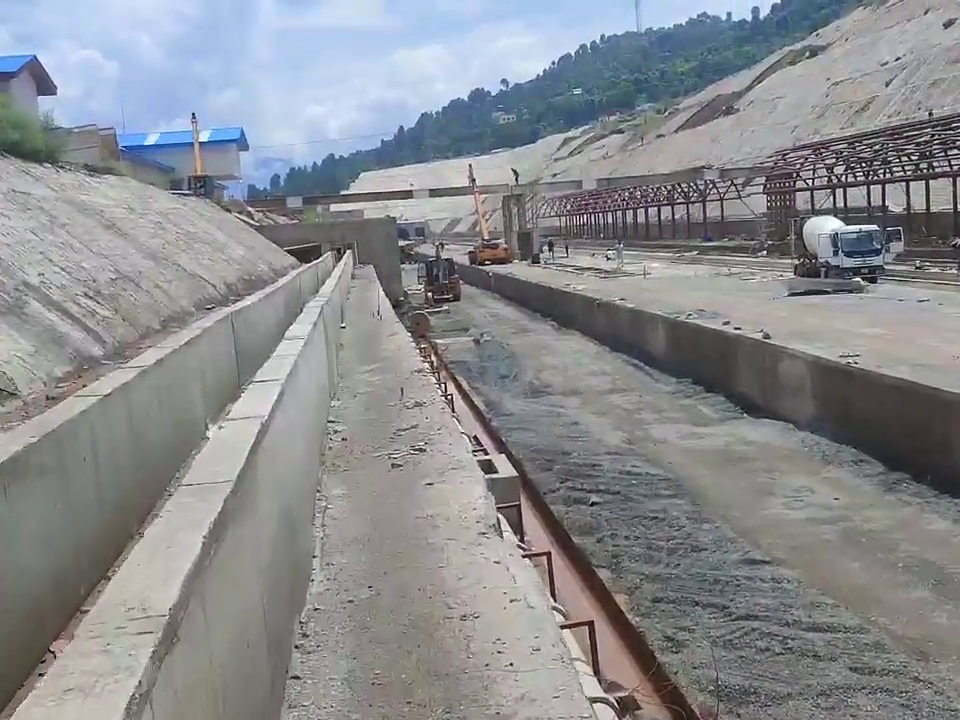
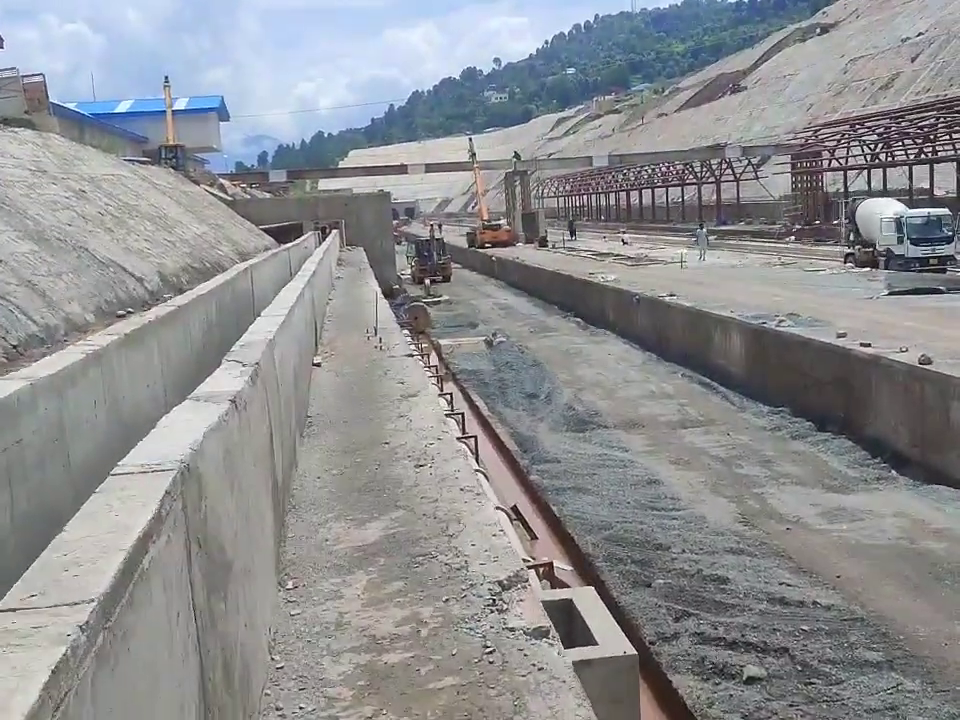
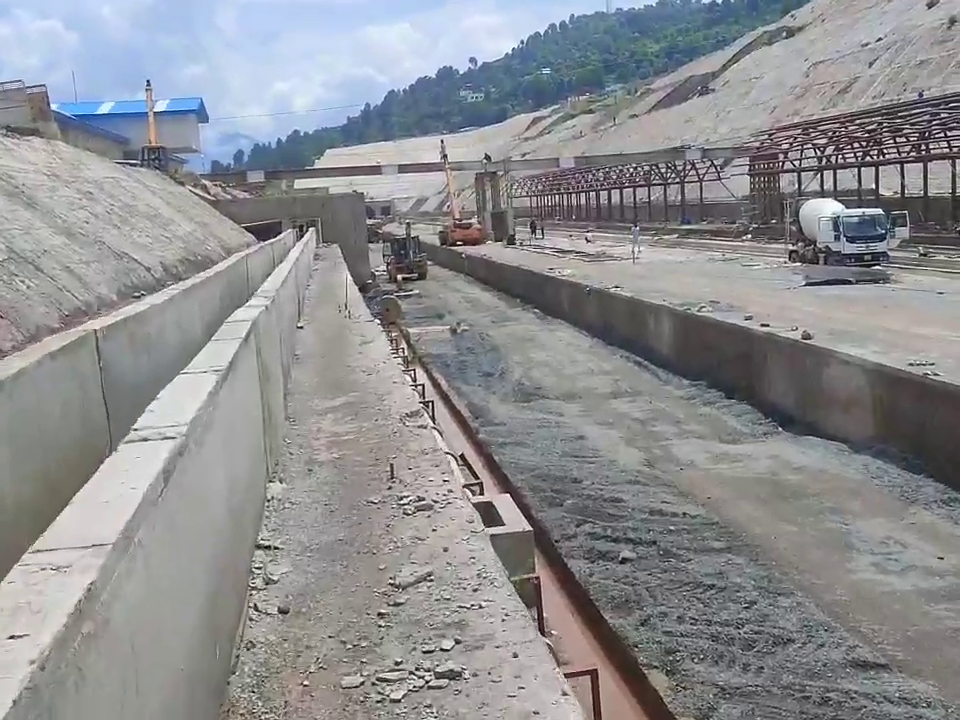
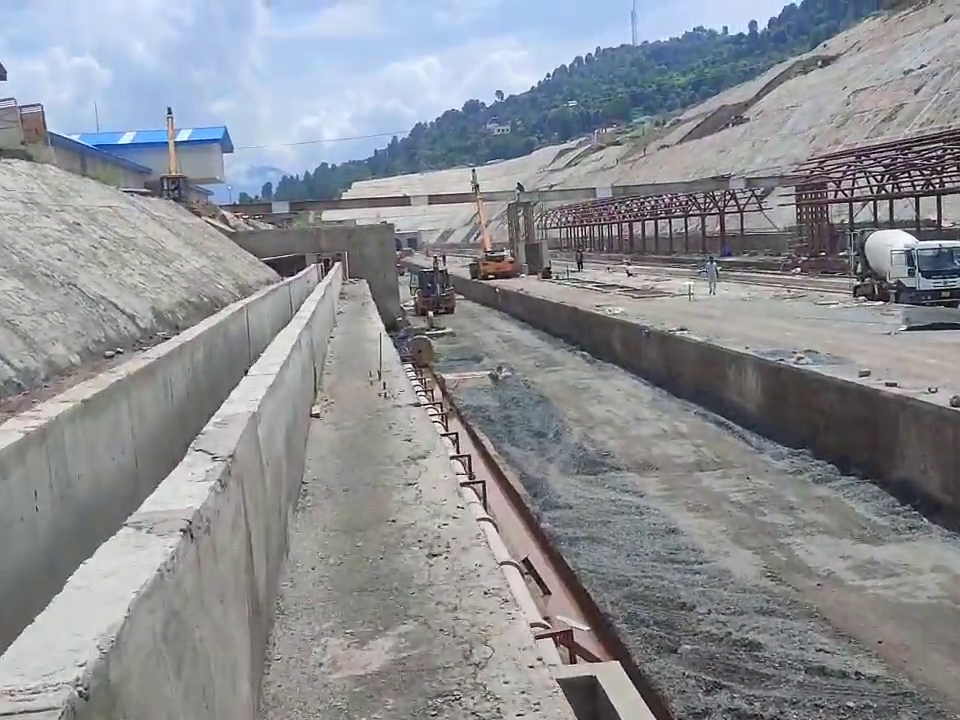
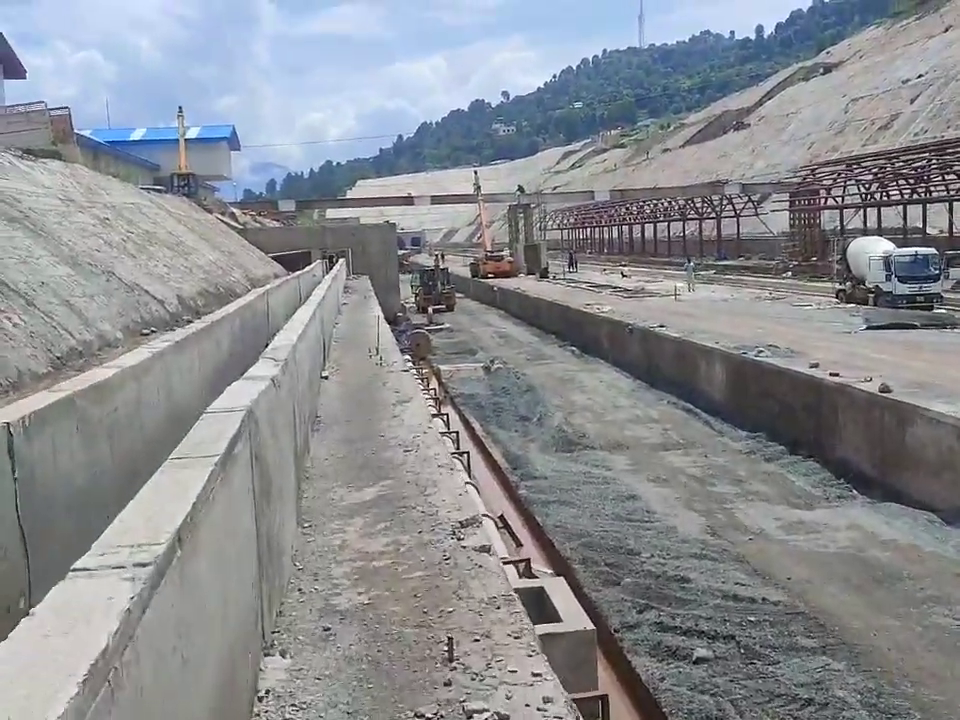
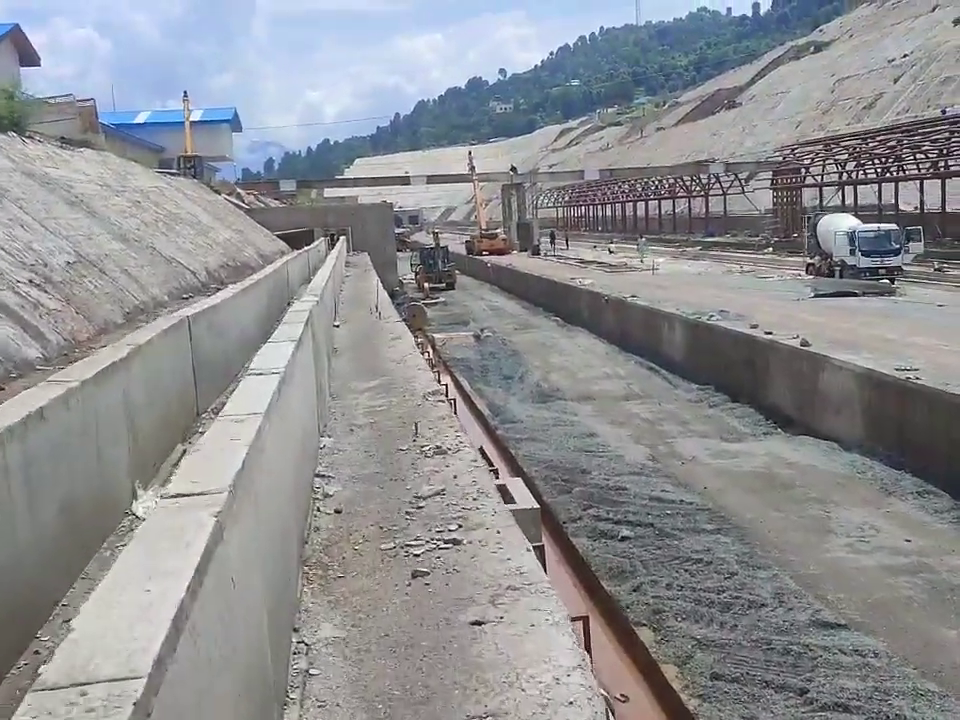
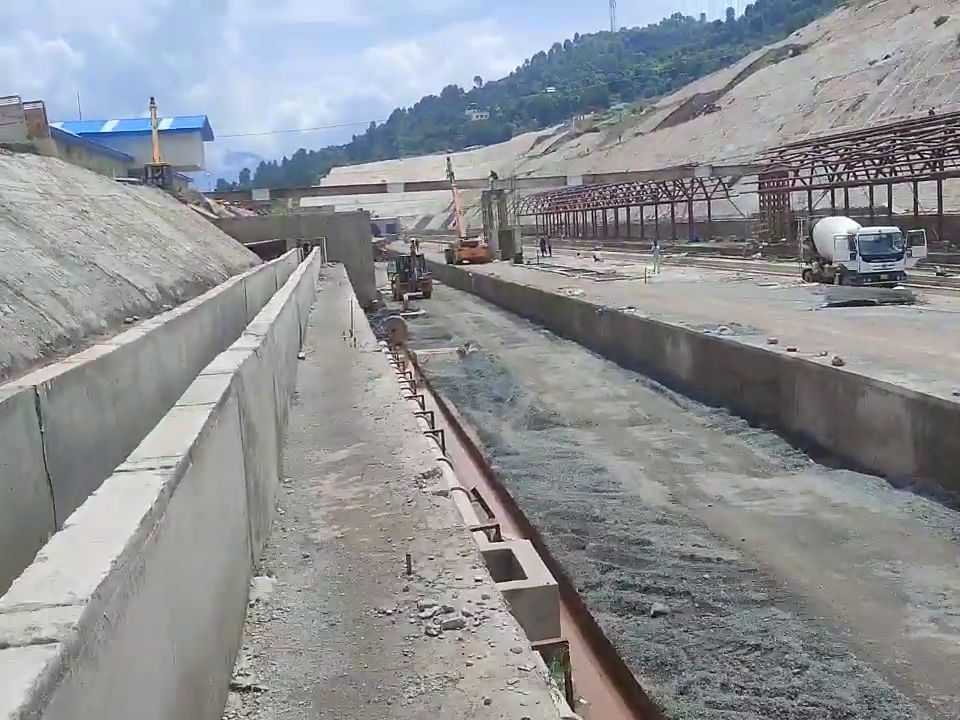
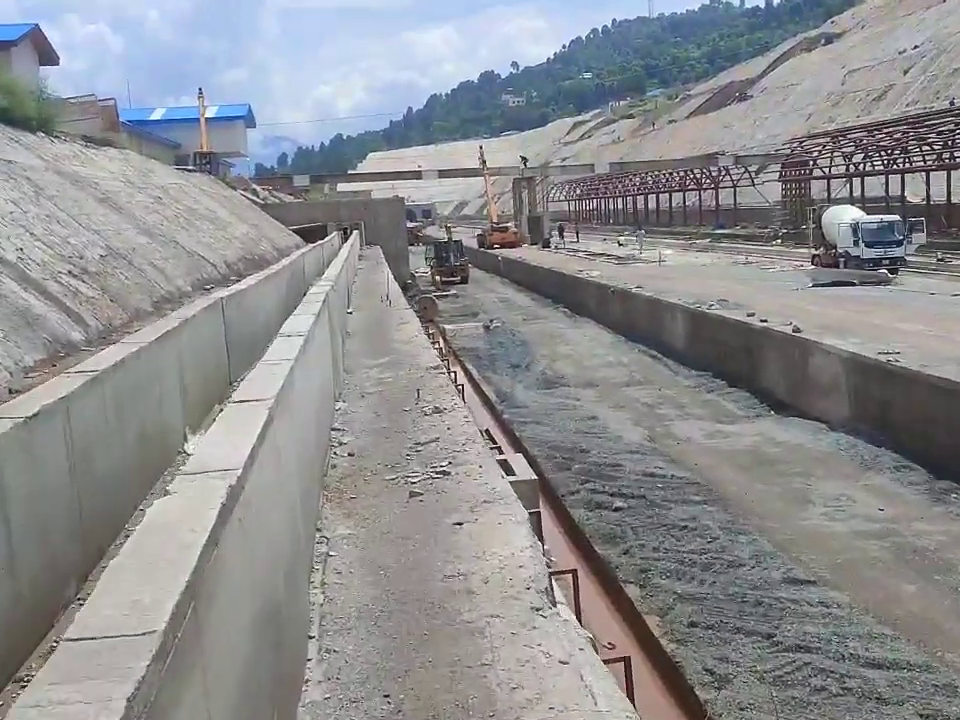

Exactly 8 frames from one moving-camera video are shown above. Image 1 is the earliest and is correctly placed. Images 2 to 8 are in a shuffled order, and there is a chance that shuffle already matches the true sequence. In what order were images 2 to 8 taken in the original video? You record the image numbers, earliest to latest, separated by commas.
8, 6, 3, 7, 5, 2, 4
